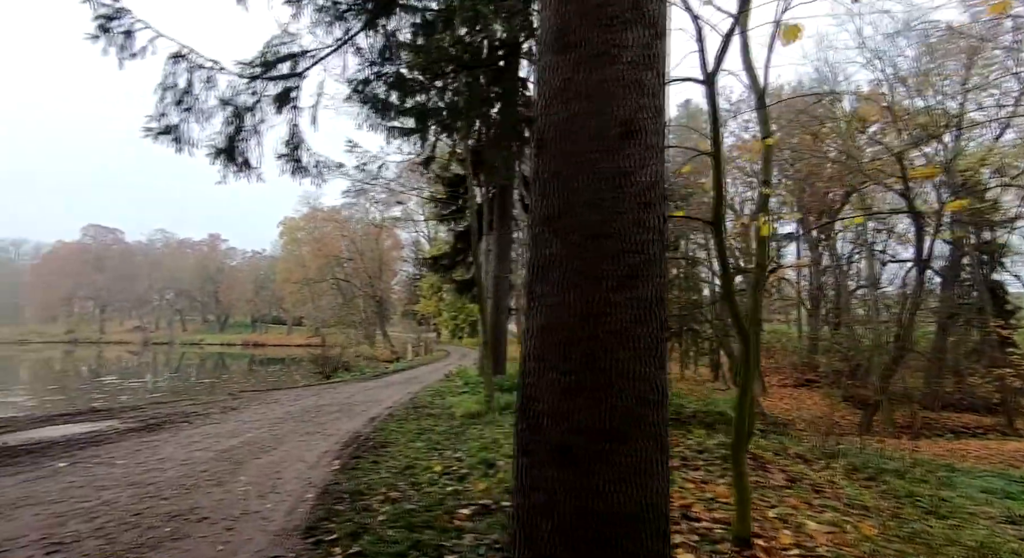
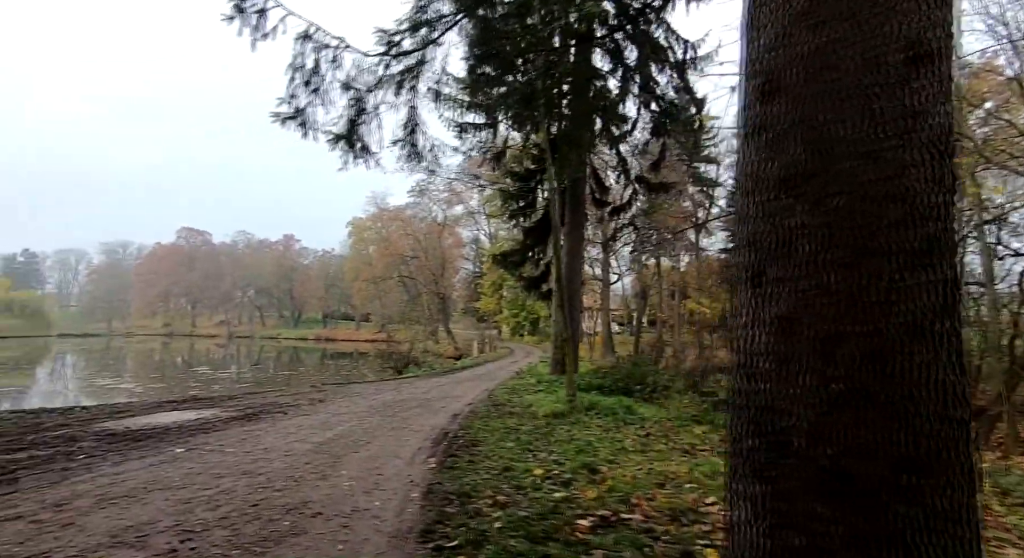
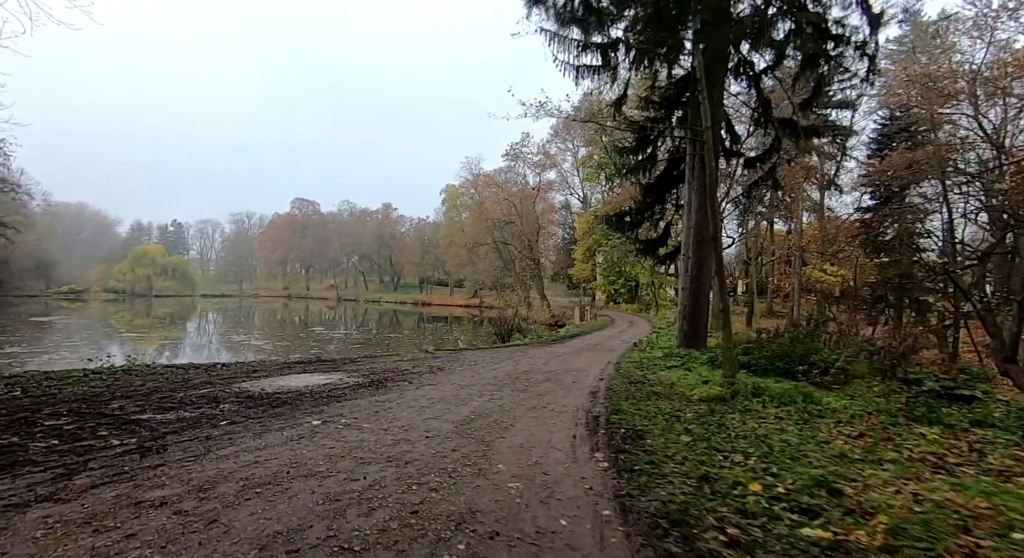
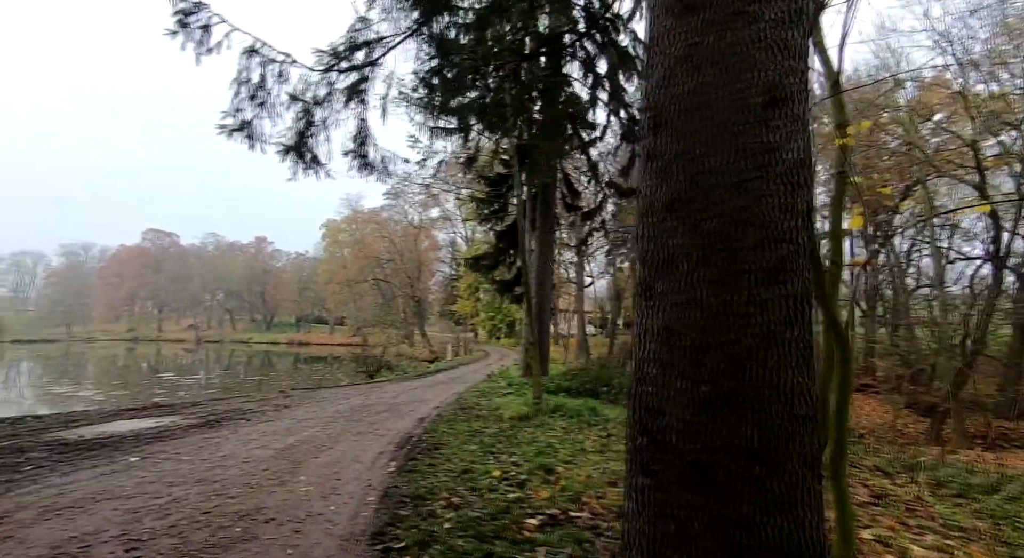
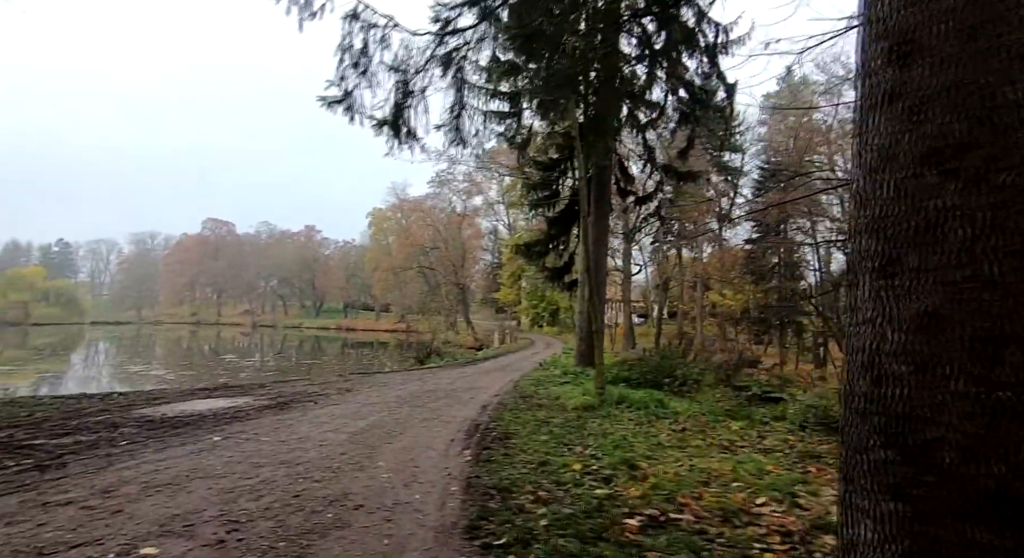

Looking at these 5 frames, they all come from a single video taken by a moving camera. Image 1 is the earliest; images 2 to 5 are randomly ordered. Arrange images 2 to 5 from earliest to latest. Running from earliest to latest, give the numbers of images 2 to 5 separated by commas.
4, 2, 5, 3
